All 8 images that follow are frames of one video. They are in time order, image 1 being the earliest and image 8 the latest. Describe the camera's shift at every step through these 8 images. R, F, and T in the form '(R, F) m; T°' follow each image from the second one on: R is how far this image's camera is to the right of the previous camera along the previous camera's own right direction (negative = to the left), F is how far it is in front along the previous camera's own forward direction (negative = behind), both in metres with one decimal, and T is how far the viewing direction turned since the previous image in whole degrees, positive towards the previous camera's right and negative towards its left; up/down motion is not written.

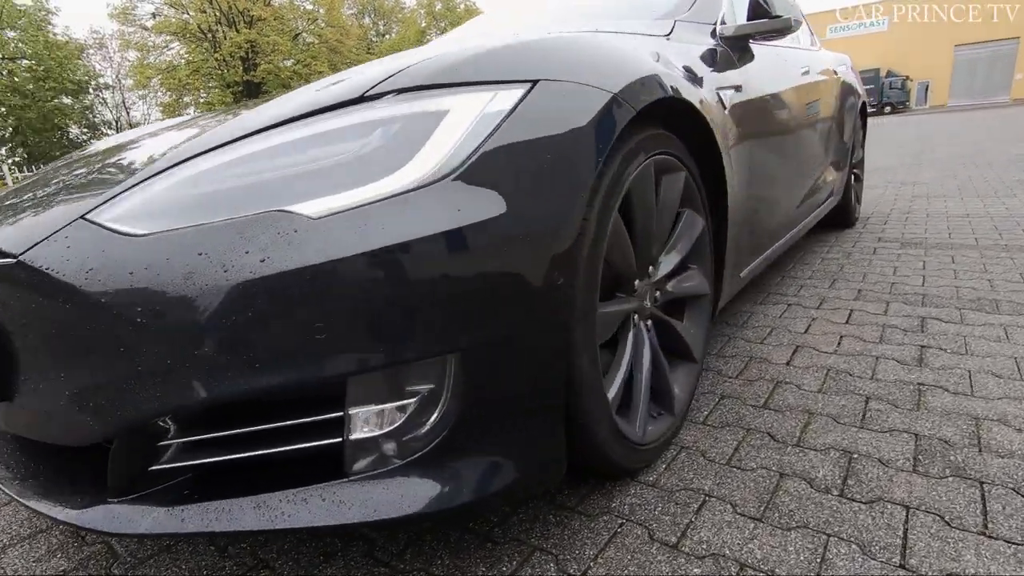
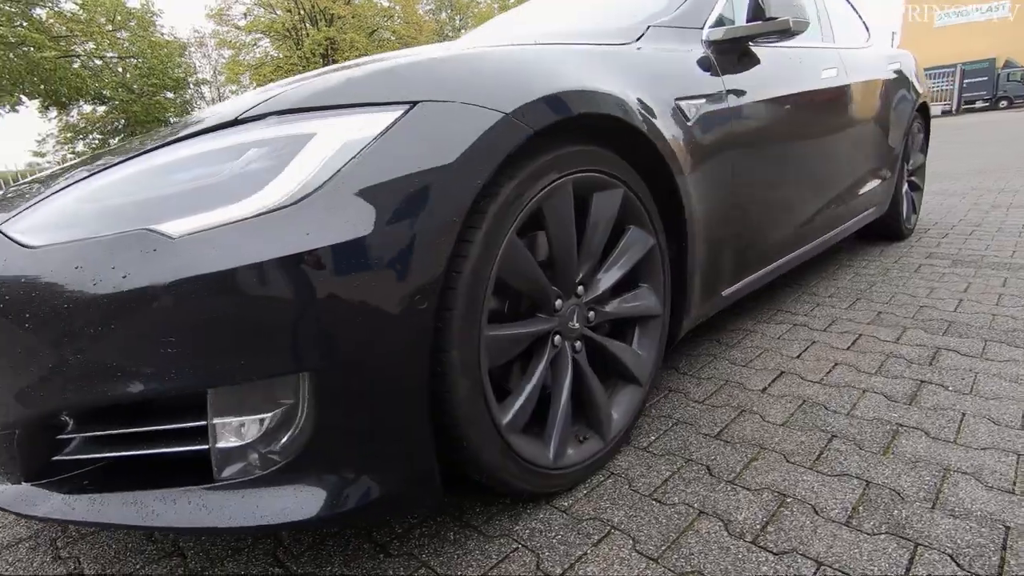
(+0.4, 0.0) m; -7°
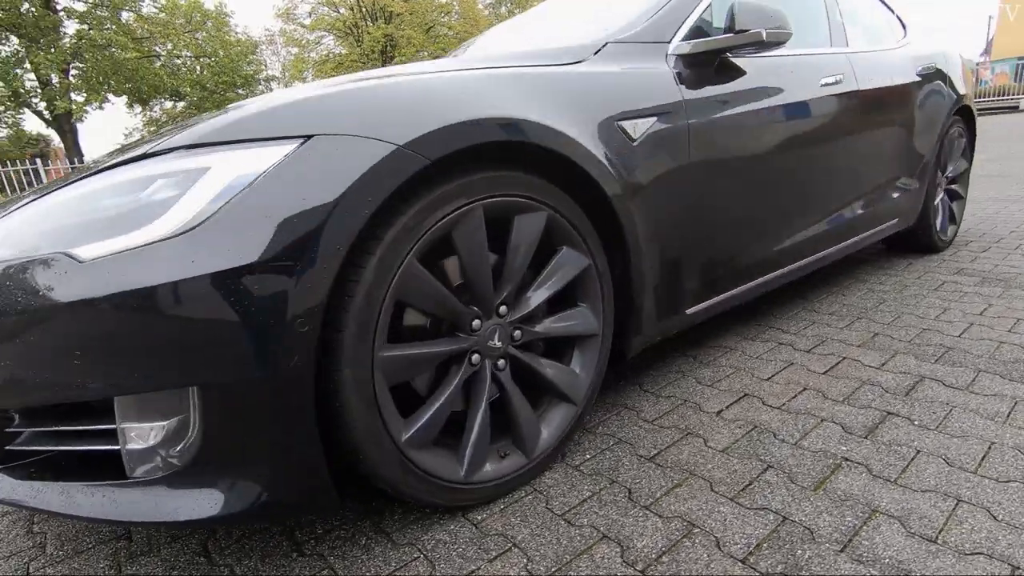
(+0.4, 0.0) m; -6°
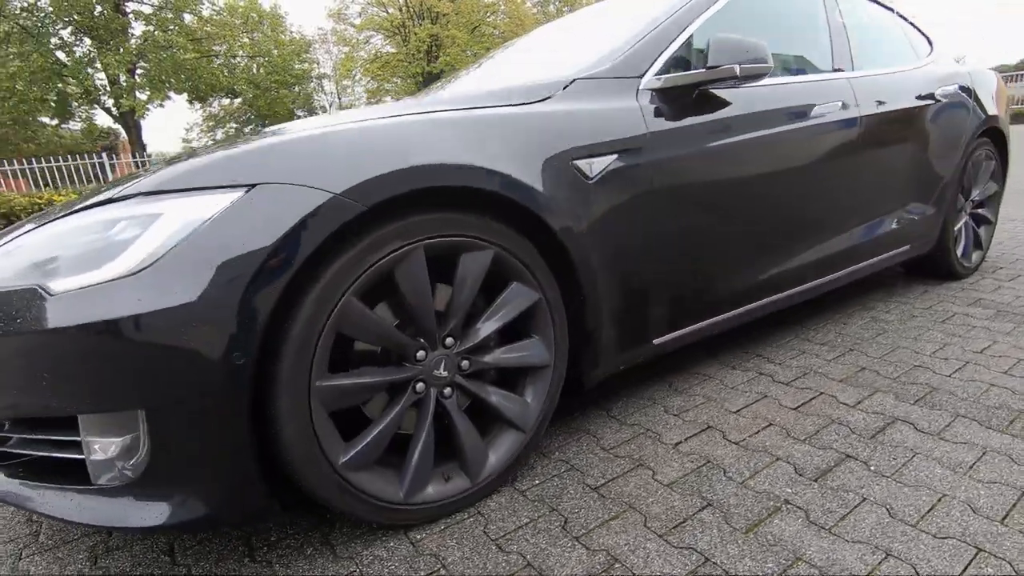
(+0.3, -0.1) m; -4°
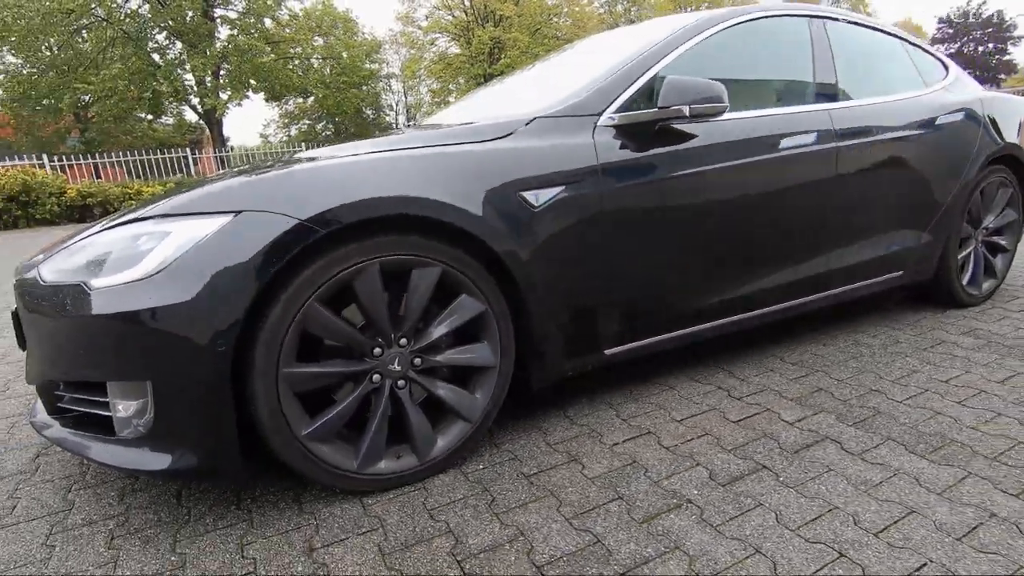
(+0.4, -0.3) m; -6°
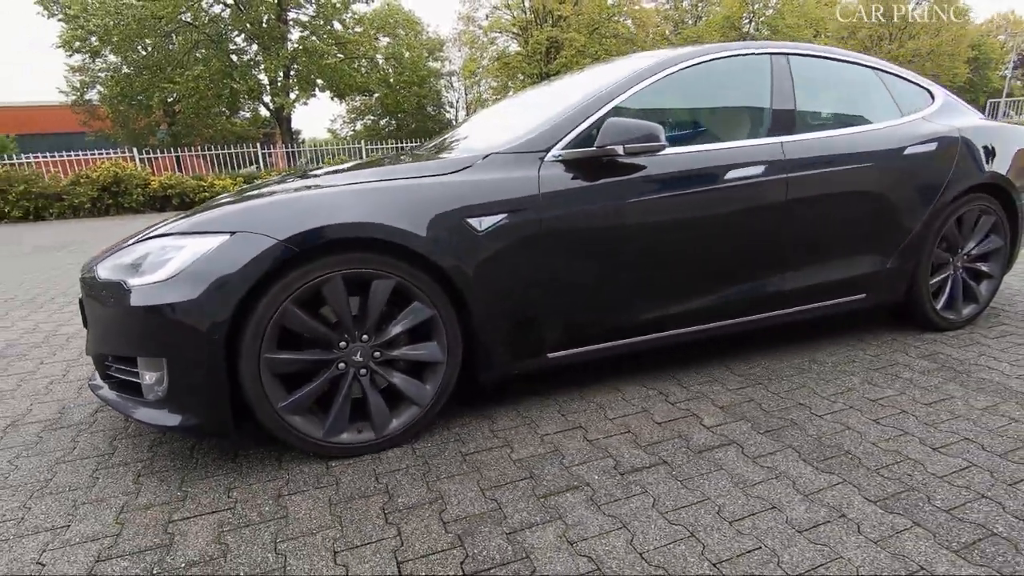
(+0.5, -0.4) m; -6°
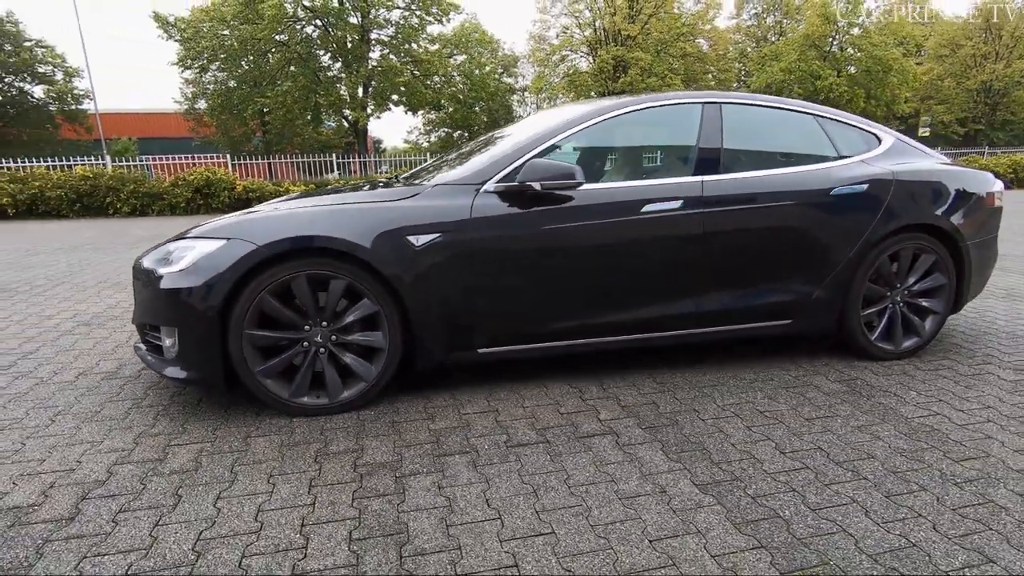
(+0.8, -0.5) m; -7°
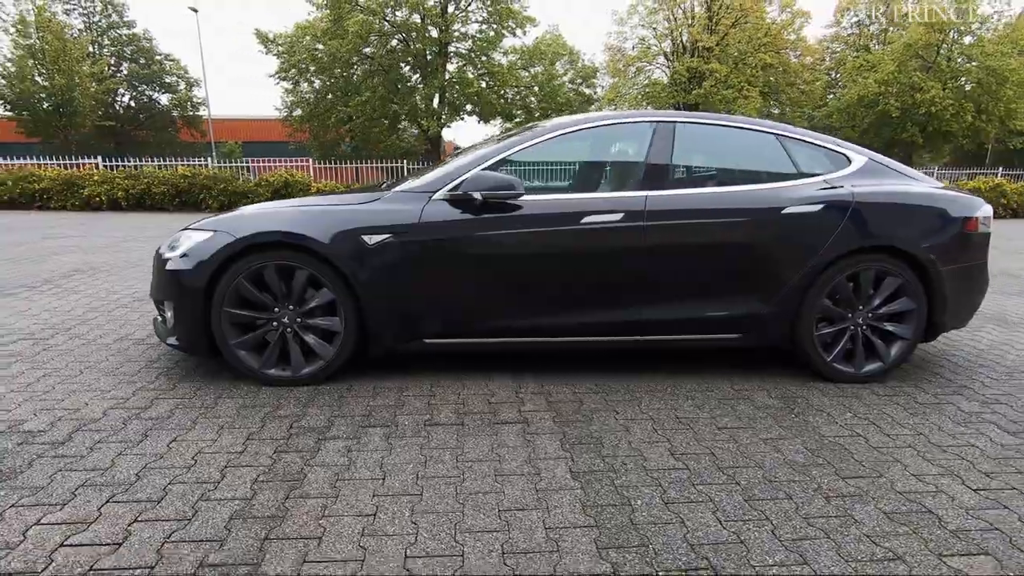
(+0.9, -0.3) m; -8°
